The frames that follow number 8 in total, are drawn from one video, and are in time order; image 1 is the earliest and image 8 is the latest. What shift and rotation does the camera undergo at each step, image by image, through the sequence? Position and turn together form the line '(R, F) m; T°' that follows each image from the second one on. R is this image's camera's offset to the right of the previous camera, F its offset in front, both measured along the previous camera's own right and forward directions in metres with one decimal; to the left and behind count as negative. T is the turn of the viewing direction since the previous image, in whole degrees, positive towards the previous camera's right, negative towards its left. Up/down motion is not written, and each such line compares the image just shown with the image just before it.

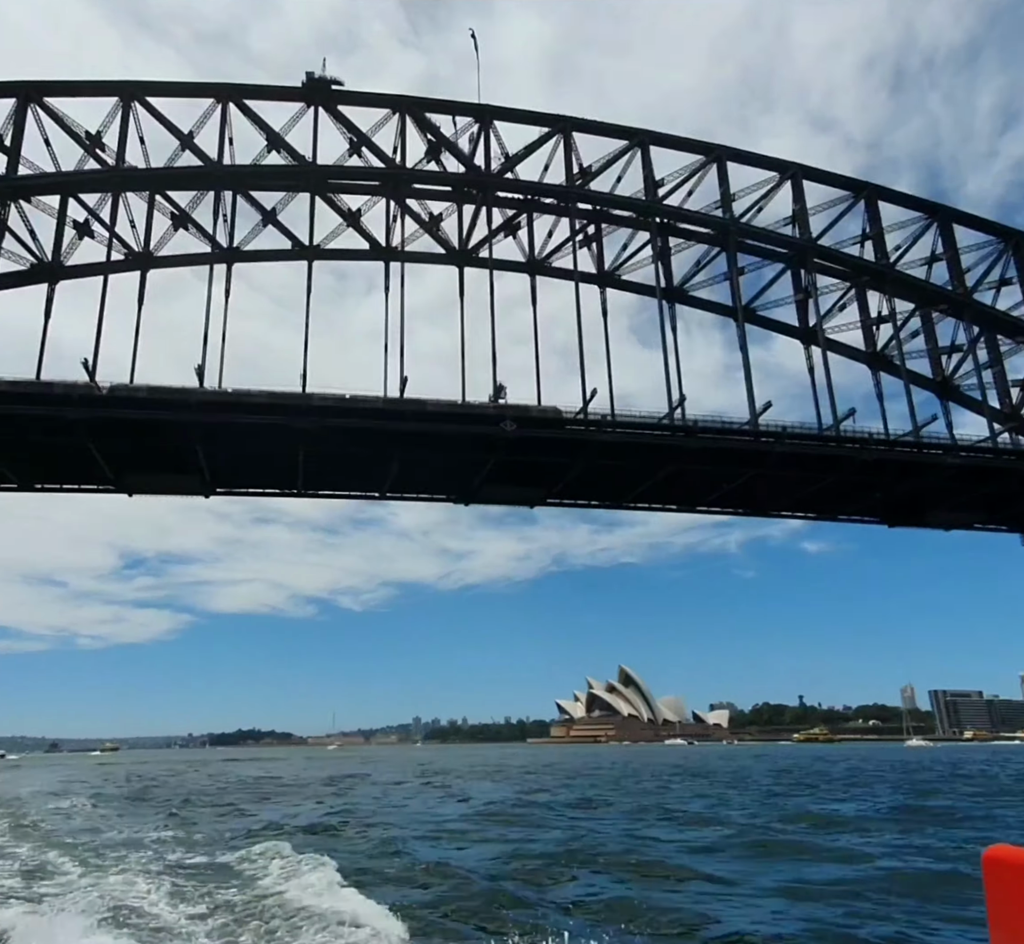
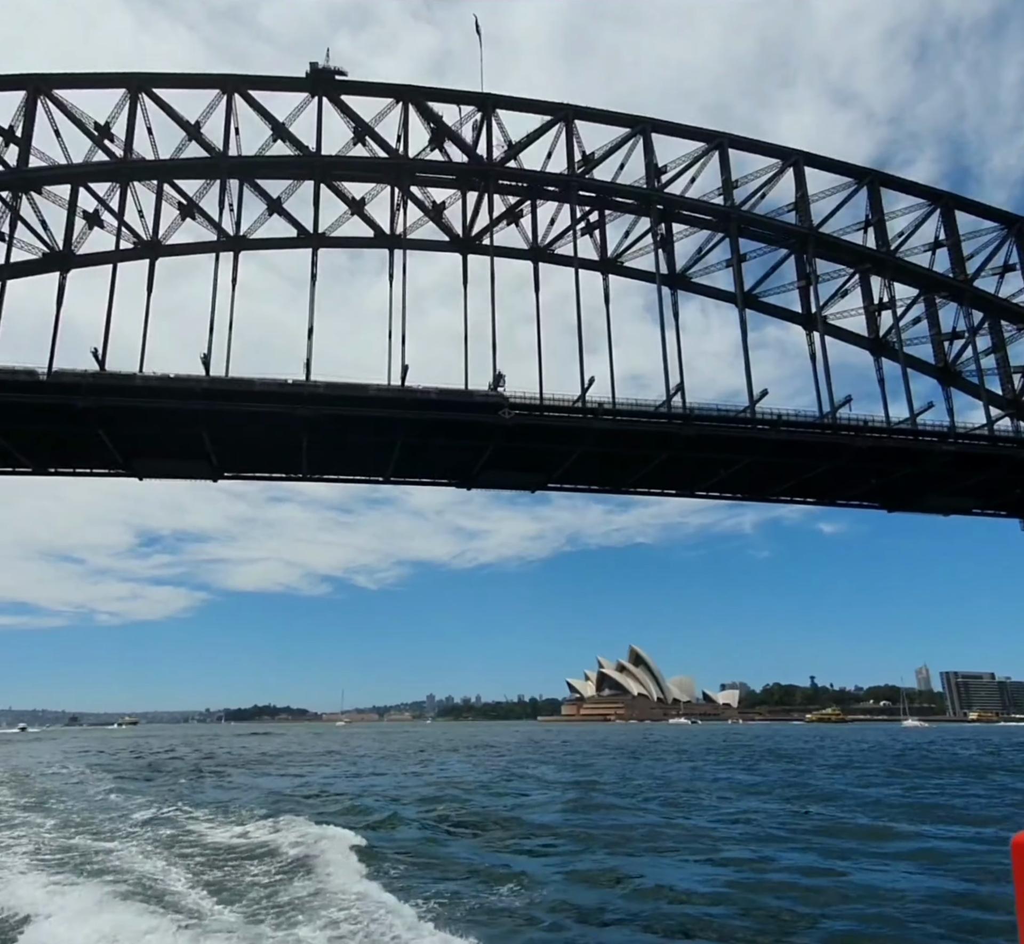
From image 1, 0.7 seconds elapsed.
(+0.5, -0.6) m; -1°
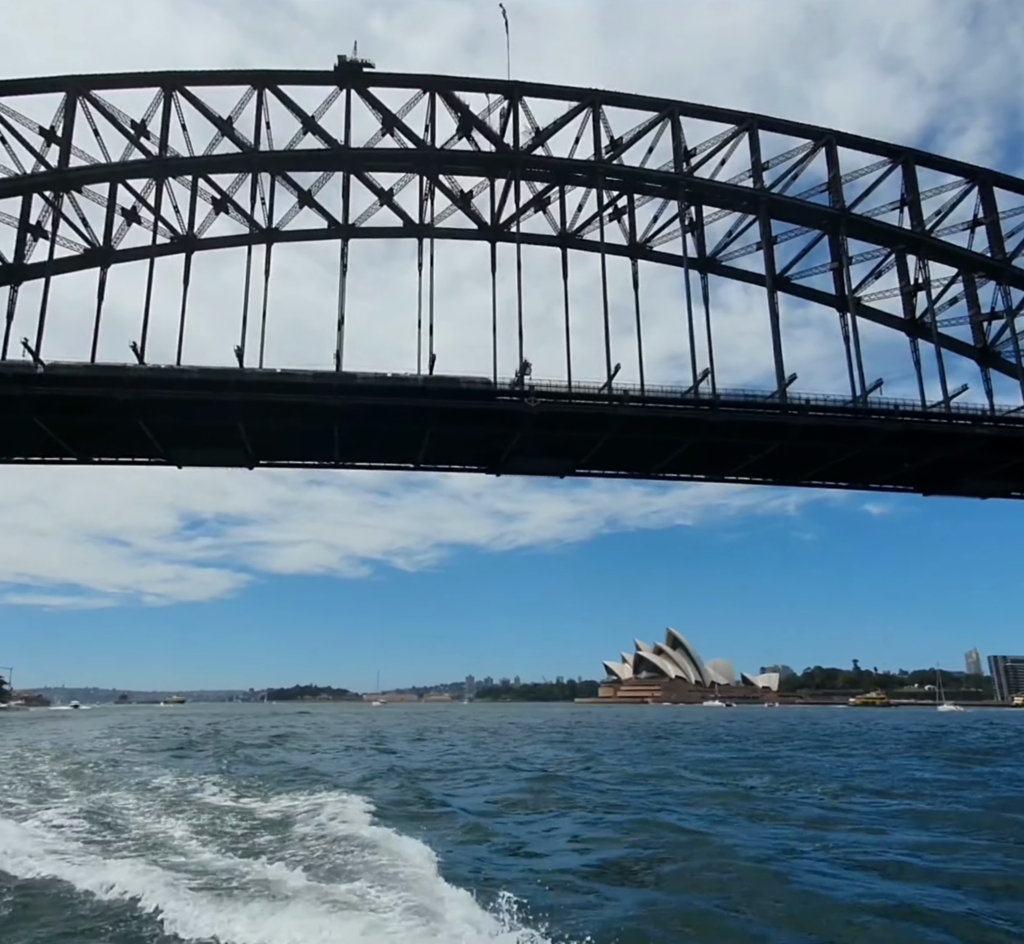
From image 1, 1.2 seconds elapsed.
(+0.3, -0.4) m; -2°
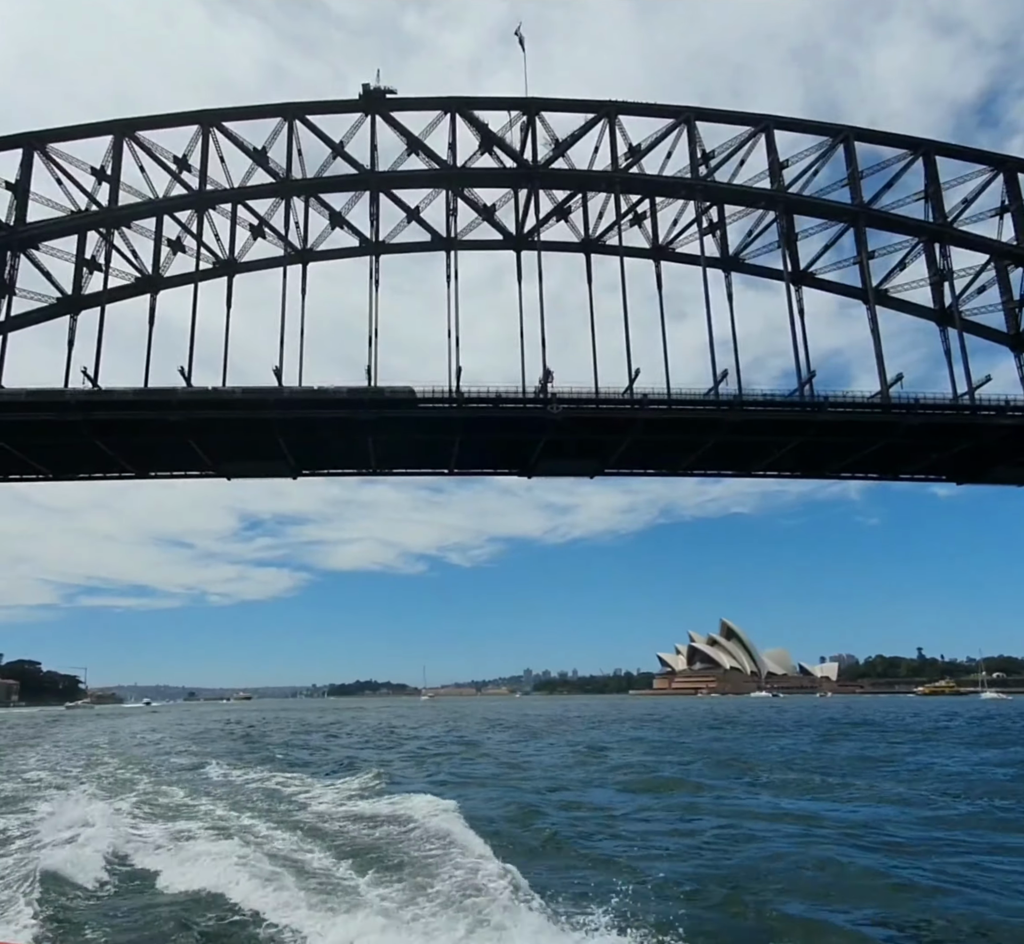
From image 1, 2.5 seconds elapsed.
(+0.8, -1.3) m; -3°
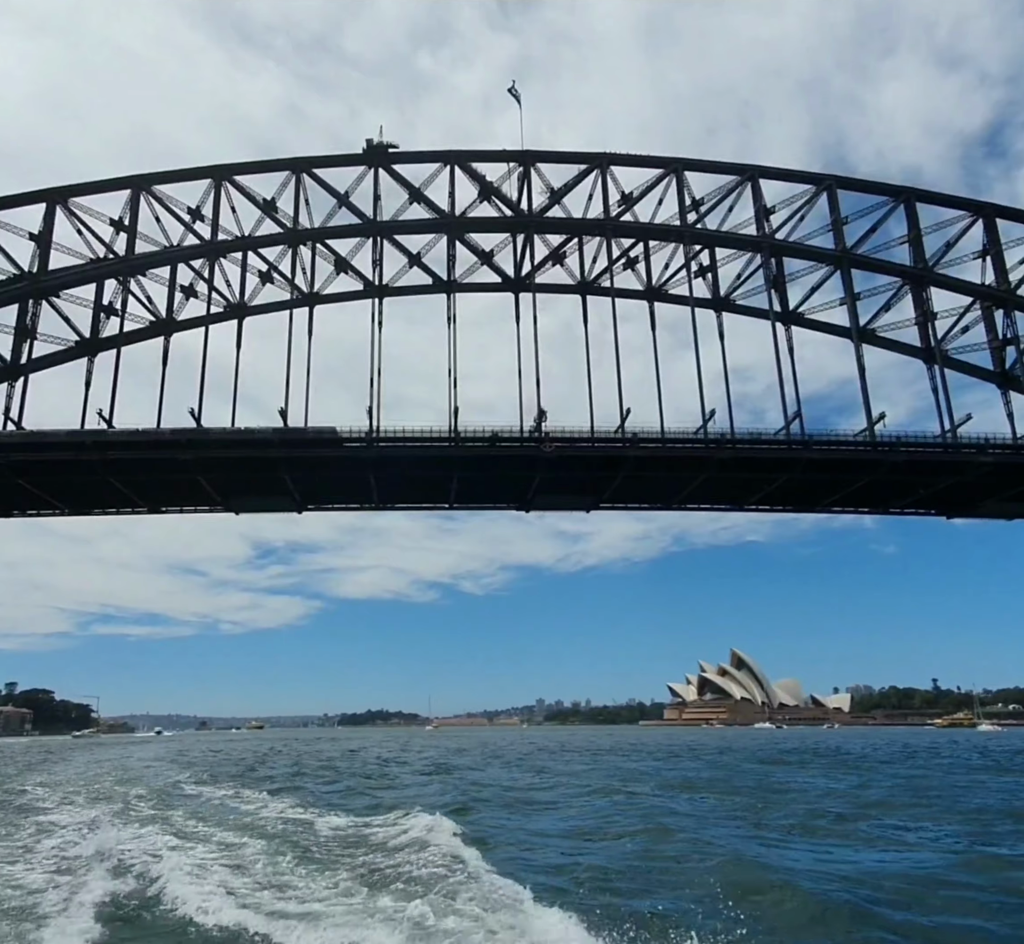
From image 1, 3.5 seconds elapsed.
(+0.6, -1.2) m; -1°
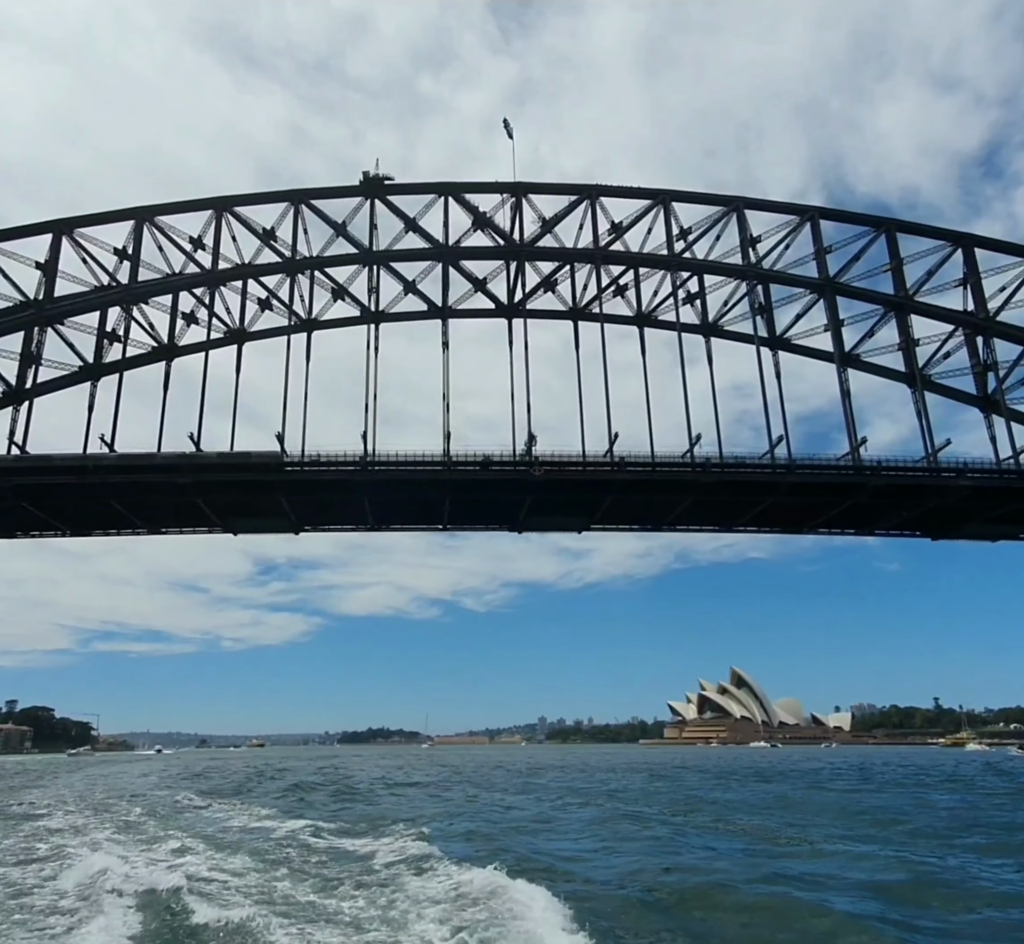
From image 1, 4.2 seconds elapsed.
(+0.4, -0.8) m; 0°
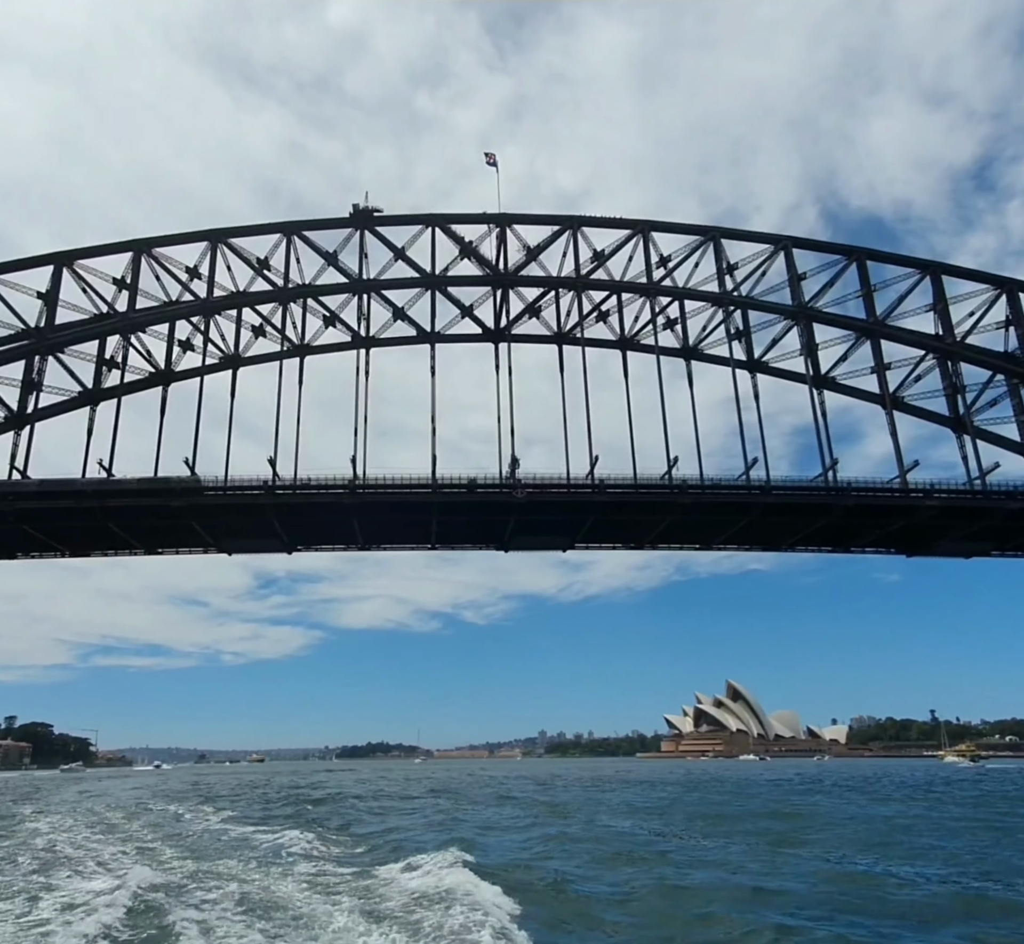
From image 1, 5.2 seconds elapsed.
(+0.5, -1.2) m; 0°
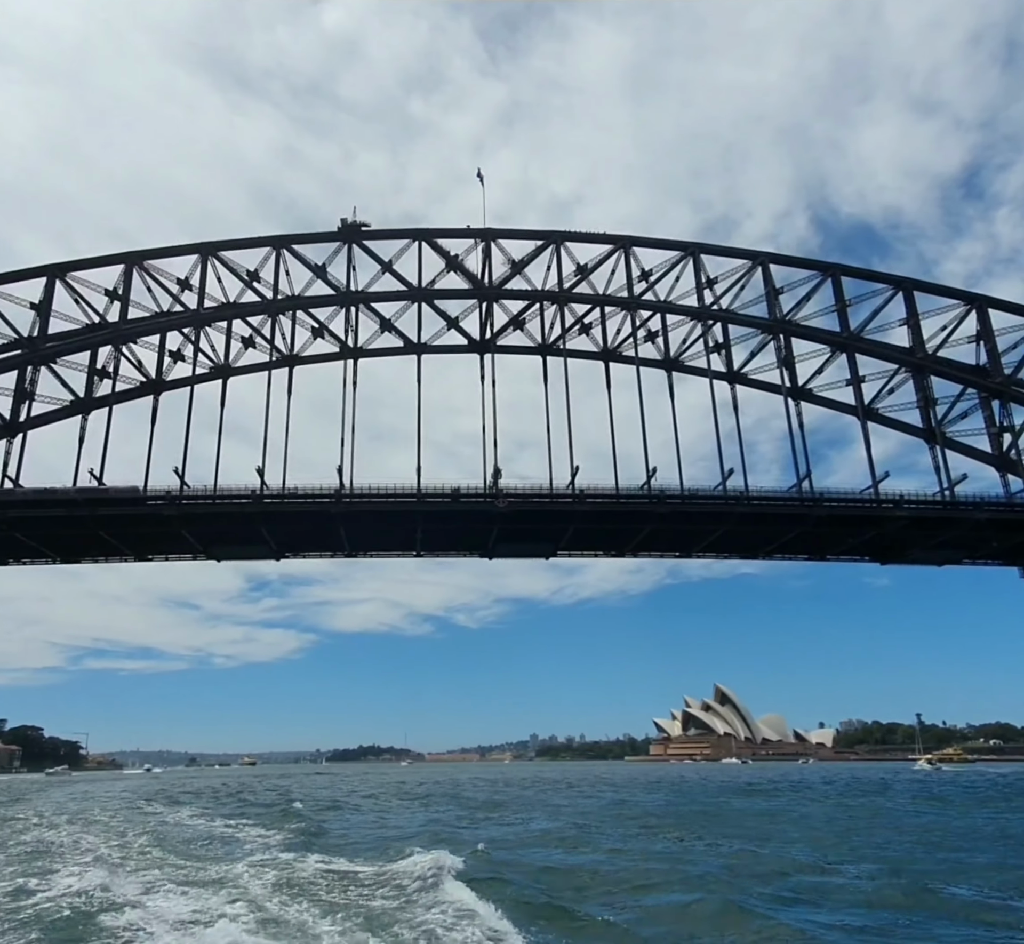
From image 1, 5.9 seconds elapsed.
(+0.3, -0.8) m; +1°
